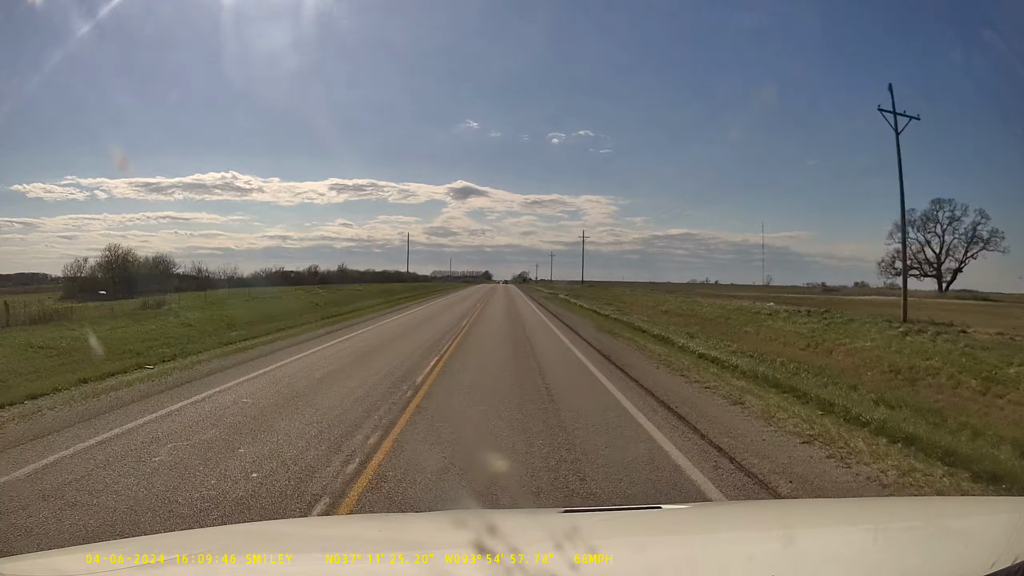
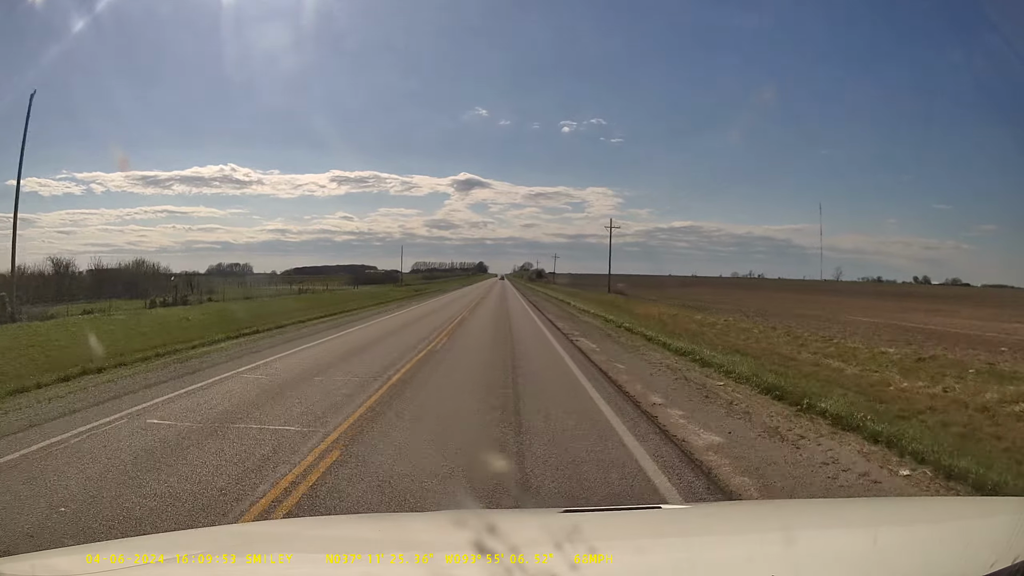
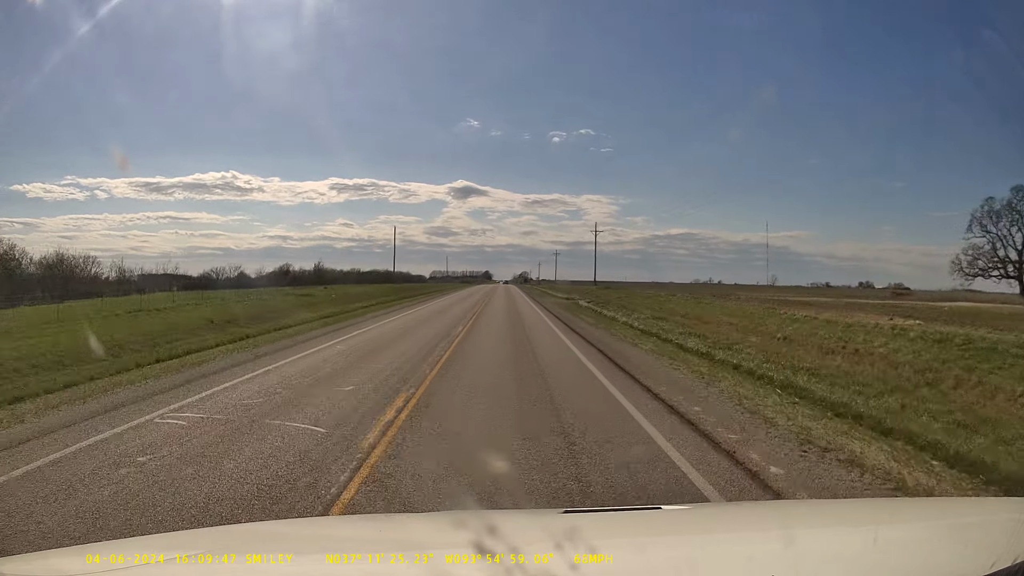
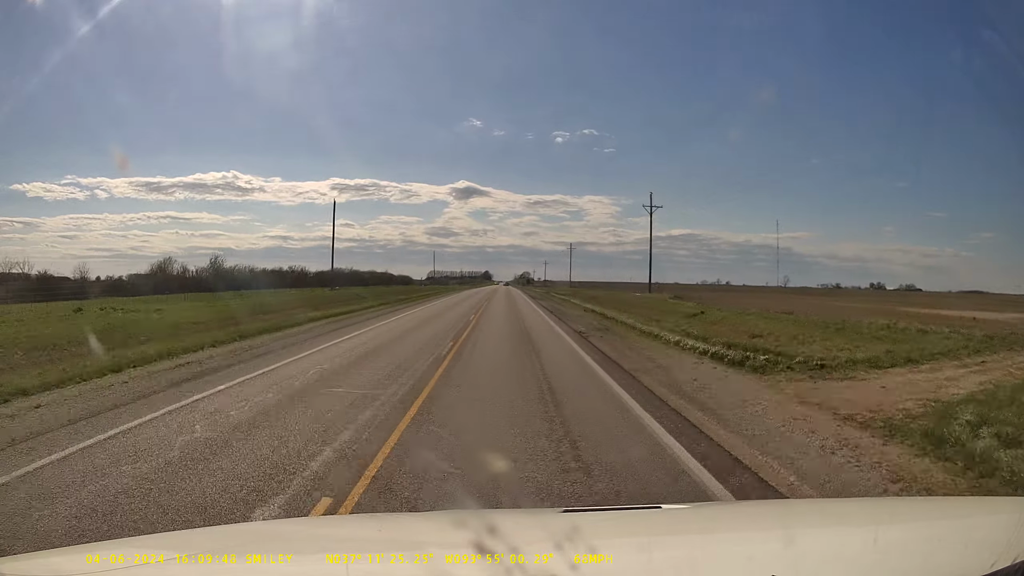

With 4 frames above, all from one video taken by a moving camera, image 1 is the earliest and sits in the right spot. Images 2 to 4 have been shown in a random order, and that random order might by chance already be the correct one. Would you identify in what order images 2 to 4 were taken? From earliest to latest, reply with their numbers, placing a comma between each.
3, 4, 2
